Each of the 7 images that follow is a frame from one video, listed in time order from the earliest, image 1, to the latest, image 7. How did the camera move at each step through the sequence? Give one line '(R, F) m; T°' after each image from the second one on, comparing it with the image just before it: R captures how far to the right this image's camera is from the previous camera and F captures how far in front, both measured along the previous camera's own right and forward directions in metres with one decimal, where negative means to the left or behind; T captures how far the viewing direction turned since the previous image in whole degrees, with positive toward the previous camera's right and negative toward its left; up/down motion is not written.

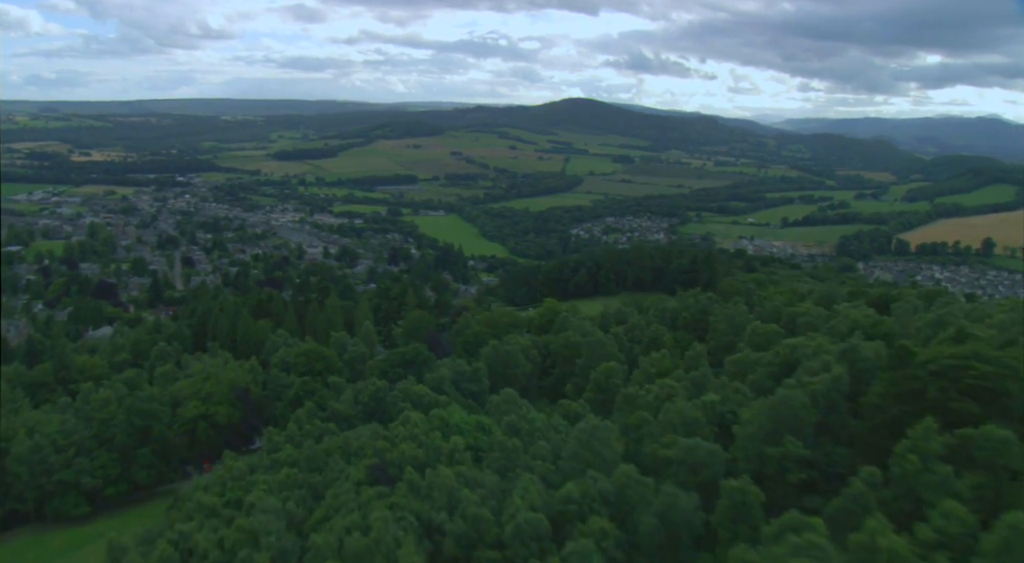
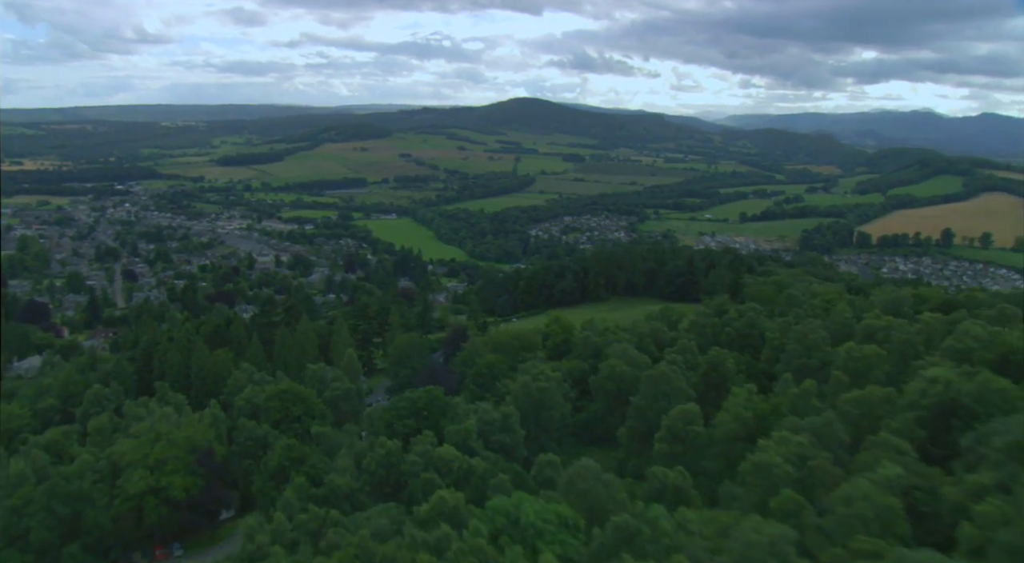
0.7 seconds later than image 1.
(-1.0, +2.3) m; +4°
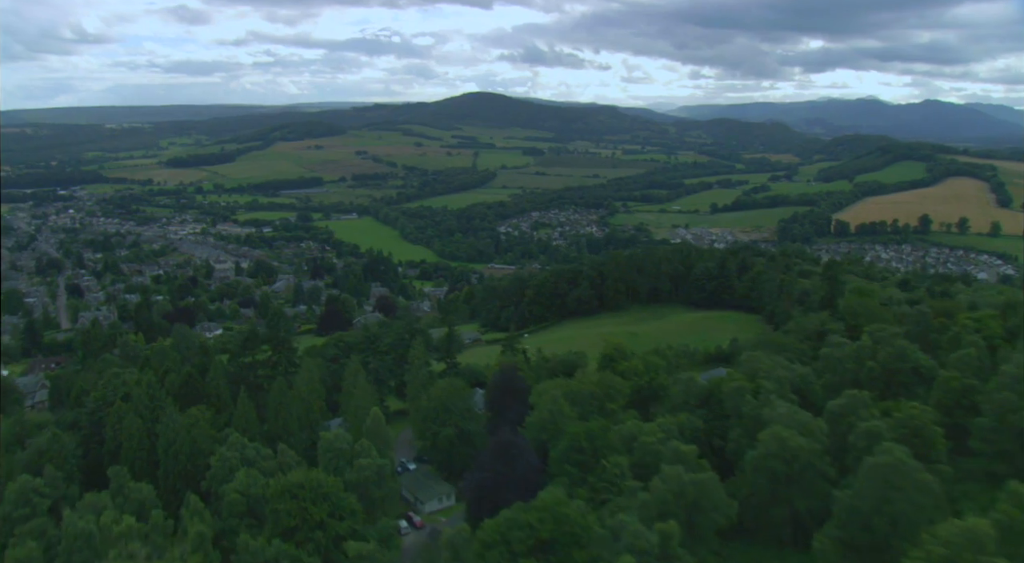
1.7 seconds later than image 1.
(-1.5, +3.1) m; +3°
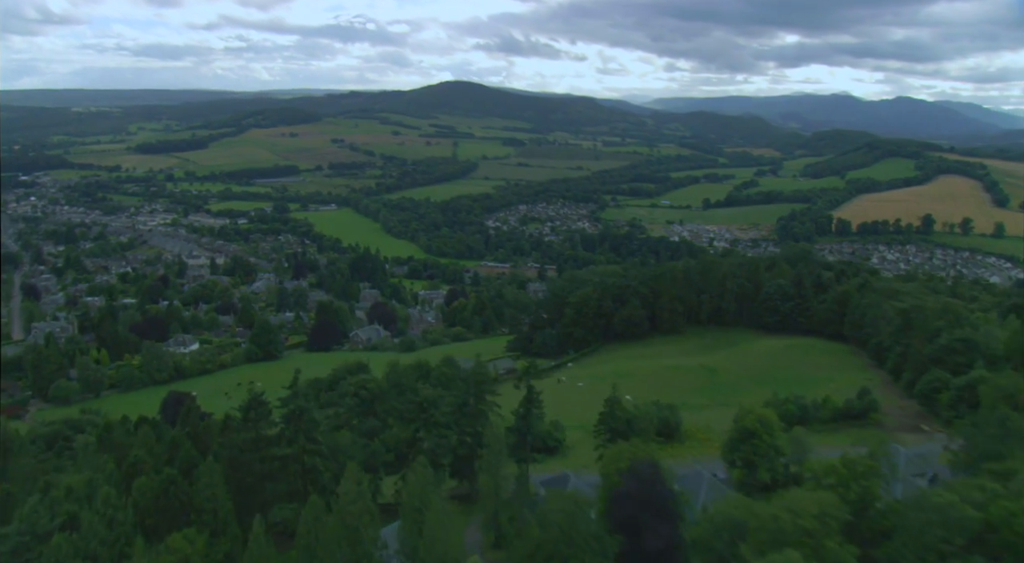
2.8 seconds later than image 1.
(-1.7, +3.5) m; +2°
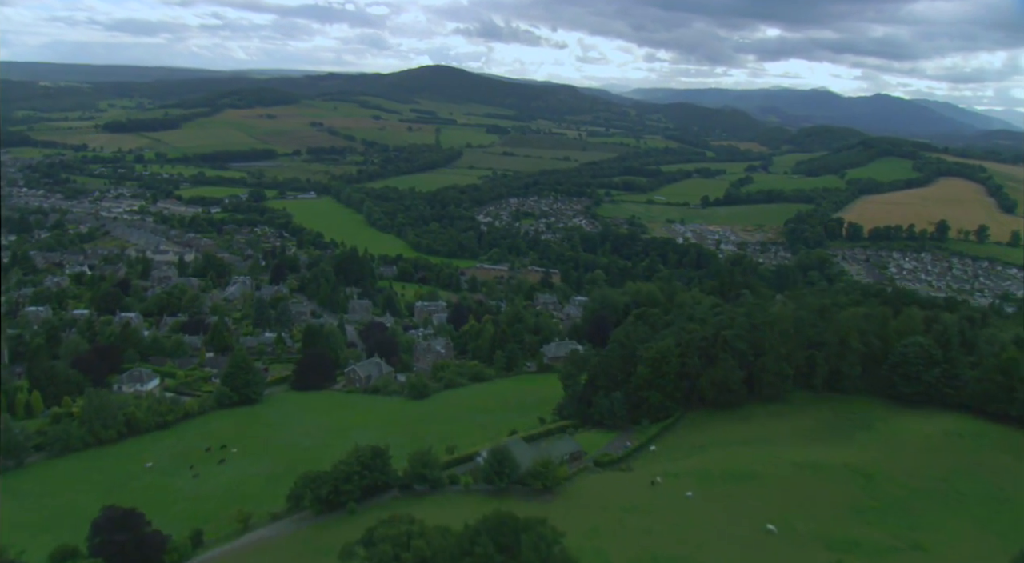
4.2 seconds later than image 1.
(-1.7, +4.7) m; +2°
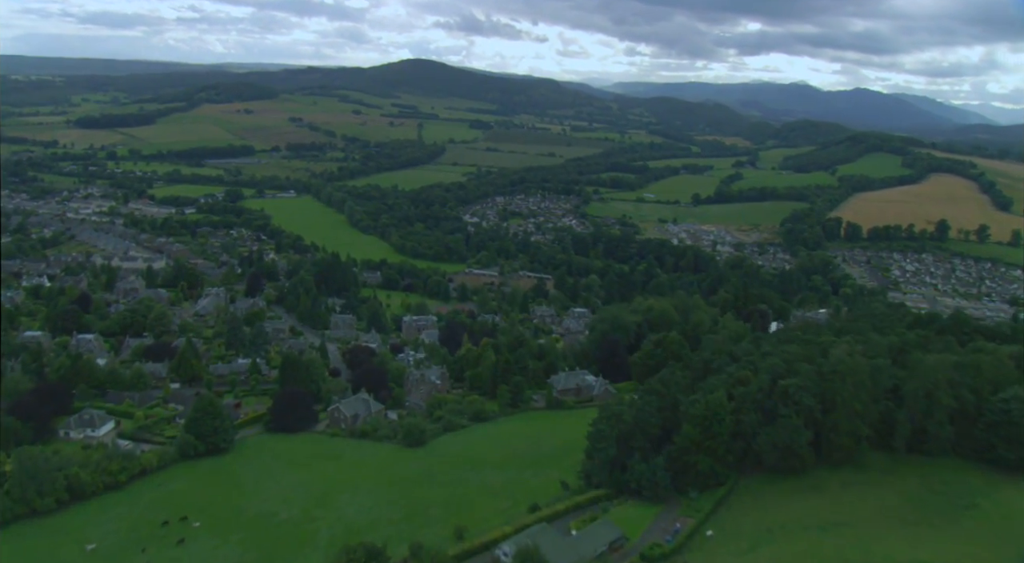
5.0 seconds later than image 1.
(-0.6, +2.7) m; +1°
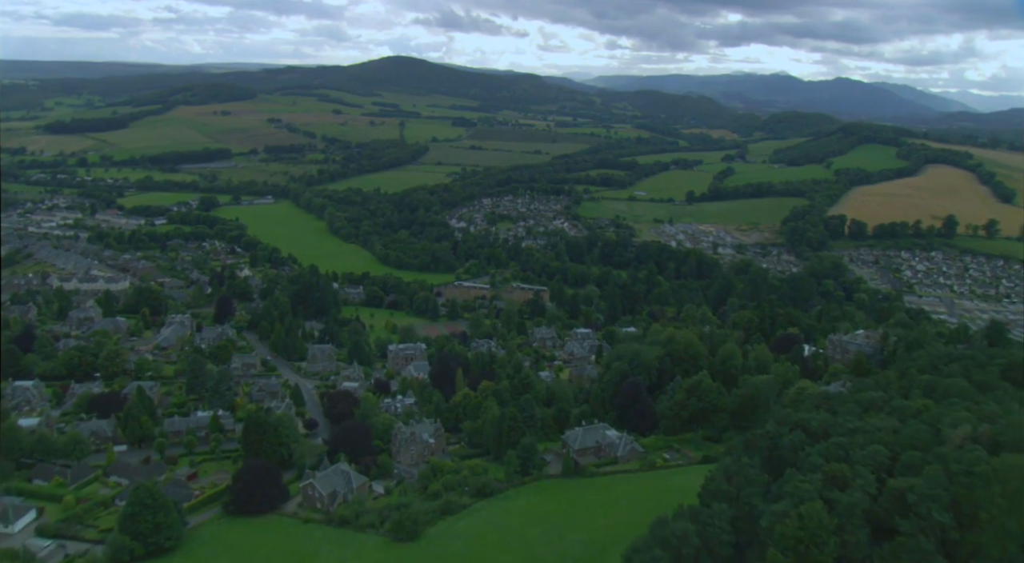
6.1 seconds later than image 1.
(-0.4, +3.5) m; +1°
